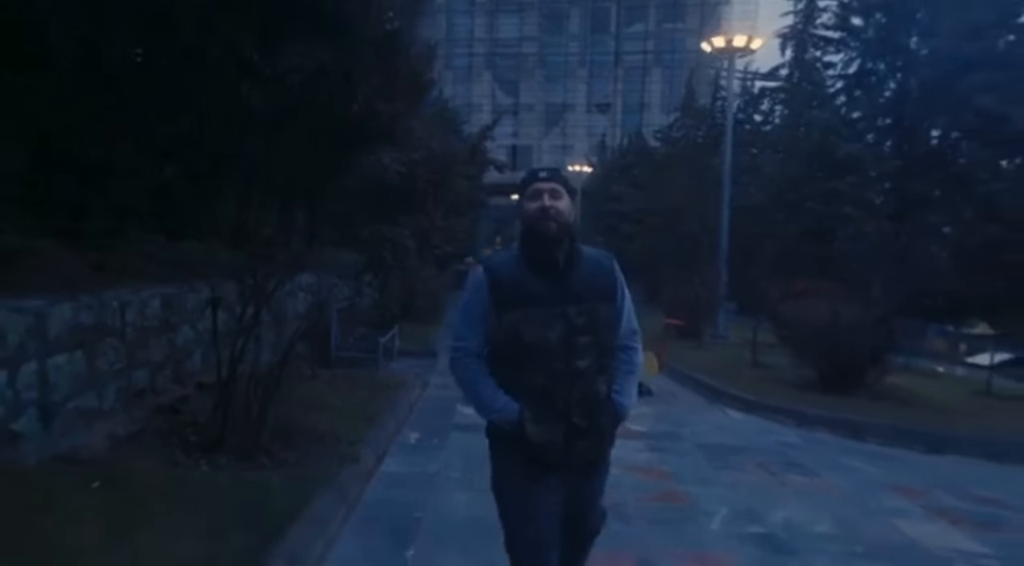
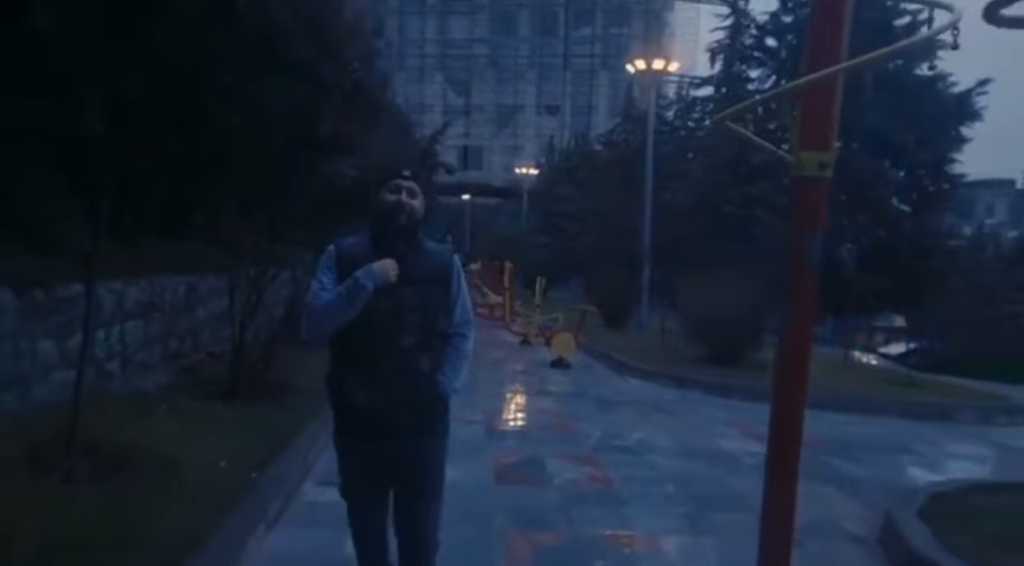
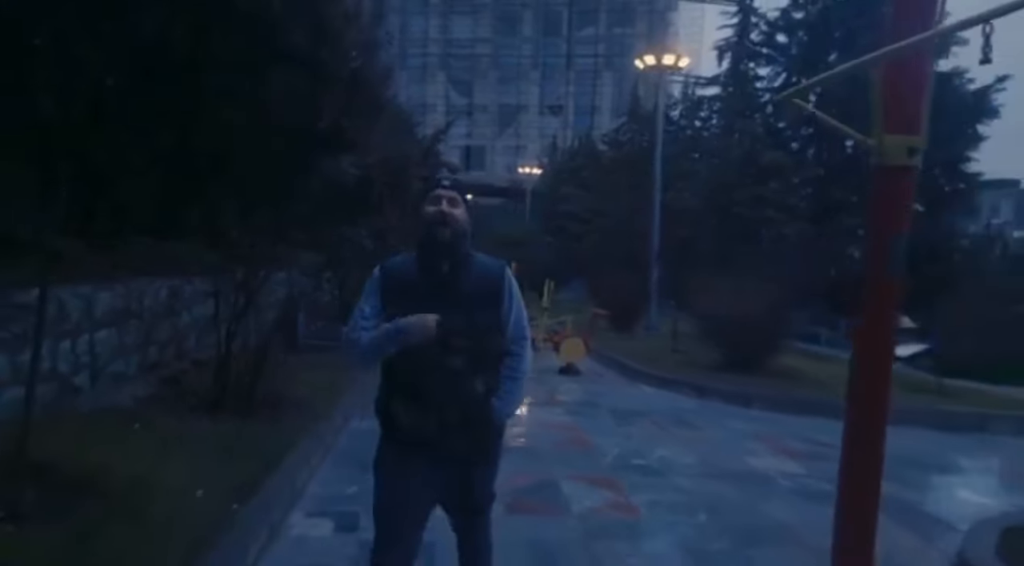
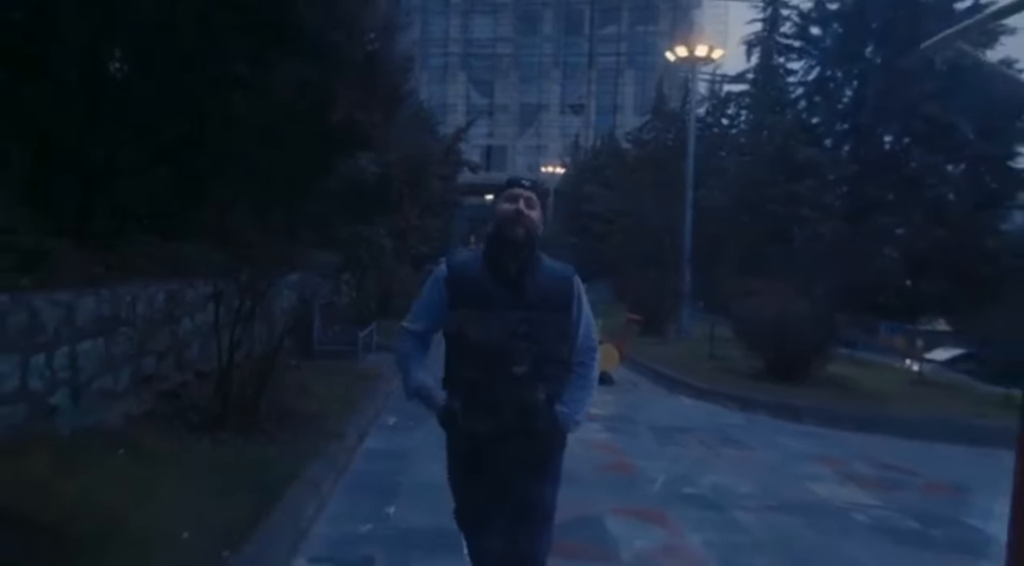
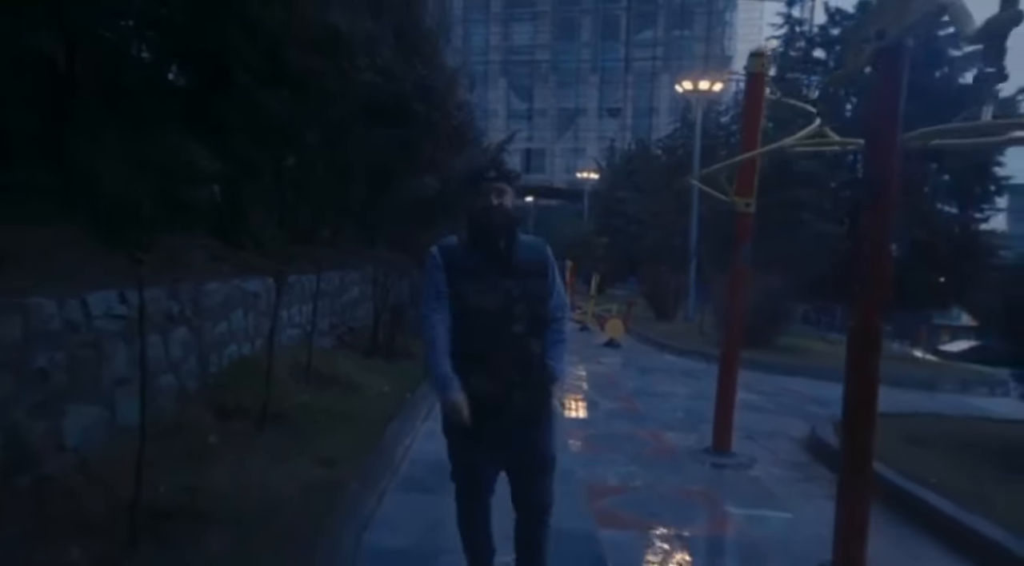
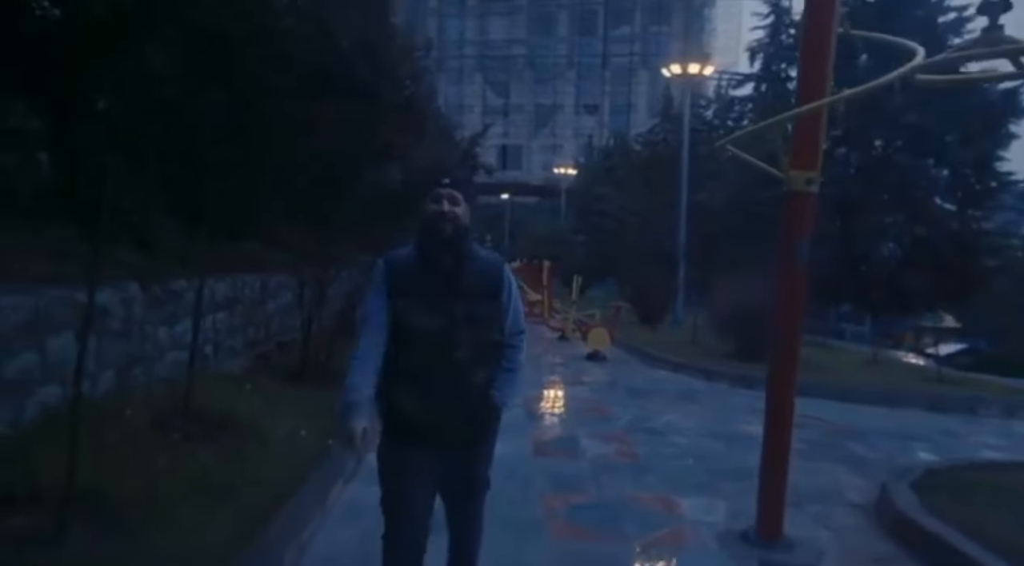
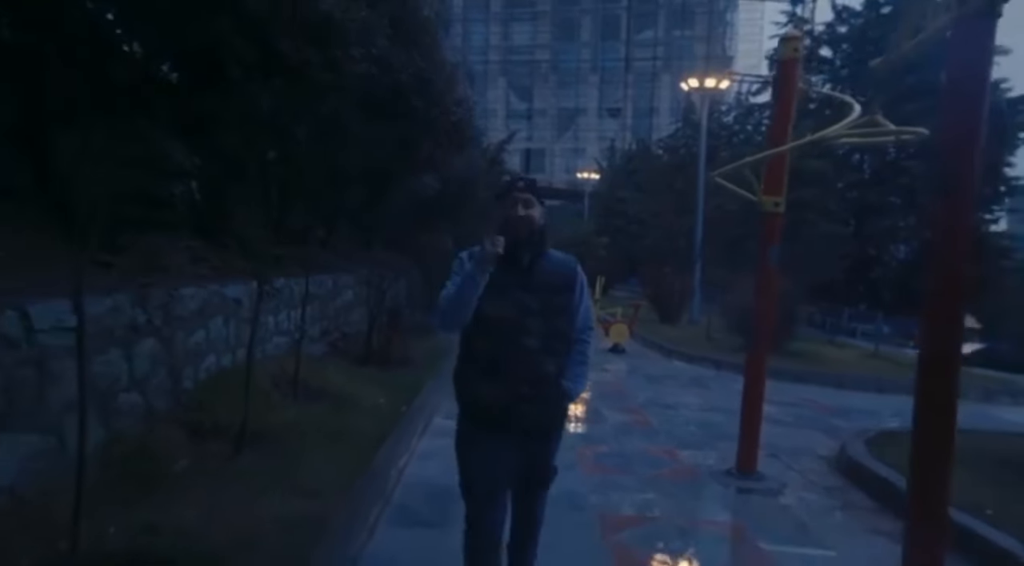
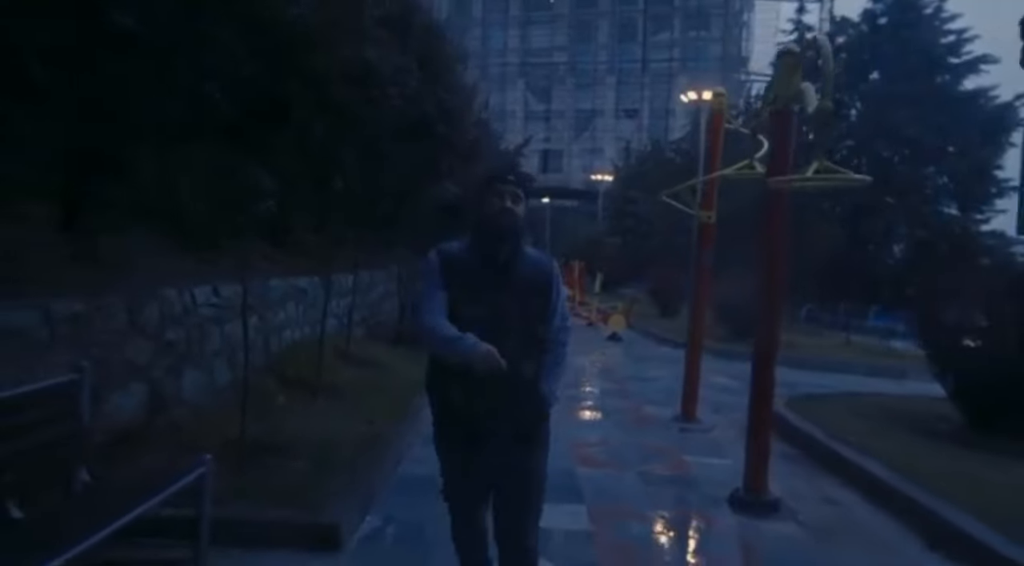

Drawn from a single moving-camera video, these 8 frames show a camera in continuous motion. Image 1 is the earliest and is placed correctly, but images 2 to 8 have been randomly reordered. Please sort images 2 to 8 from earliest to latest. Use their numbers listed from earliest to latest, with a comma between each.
4, 3, 2, 6, 7, 5, 8
